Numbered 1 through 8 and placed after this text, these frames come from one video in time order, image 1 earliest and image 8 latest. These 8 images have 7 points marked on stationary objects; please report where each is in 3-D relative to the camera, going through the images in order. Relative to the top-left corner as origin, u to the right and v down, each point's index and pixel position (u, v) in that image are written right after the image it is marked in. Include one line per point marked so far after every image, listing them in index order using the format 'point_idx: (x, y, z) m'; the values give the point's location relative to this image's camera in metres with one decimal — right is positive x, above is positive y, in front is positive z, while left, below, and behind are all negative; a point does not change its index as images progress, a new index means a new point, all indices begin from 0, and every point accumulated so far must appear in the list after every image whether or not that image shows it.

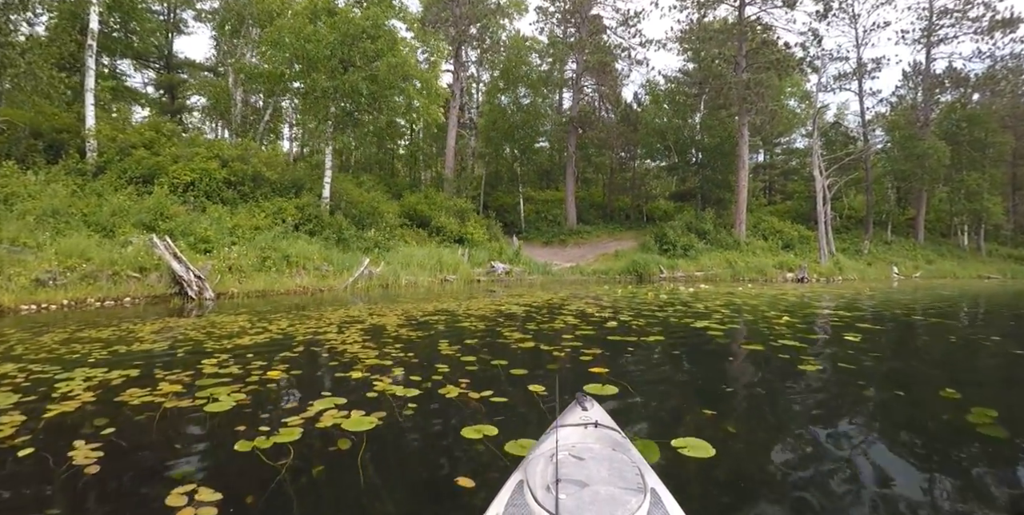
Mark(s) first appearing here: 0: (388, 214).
0: (-4.8, +1.6, +19.1) m
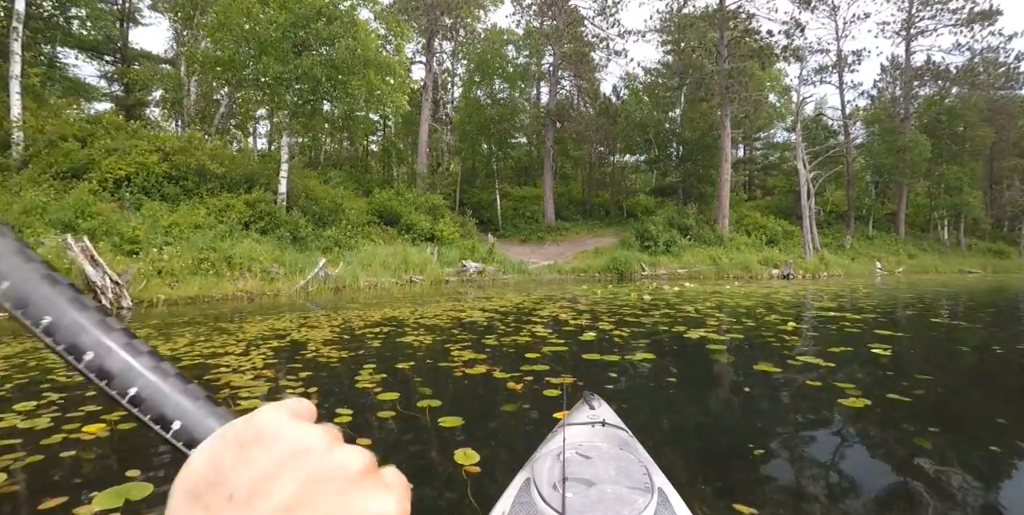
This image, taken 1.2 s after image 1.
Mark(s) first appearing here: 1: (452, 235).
0: (-5.7, +1.6, +17.8) m
1: (-2.3, +0.9, +19.6) m
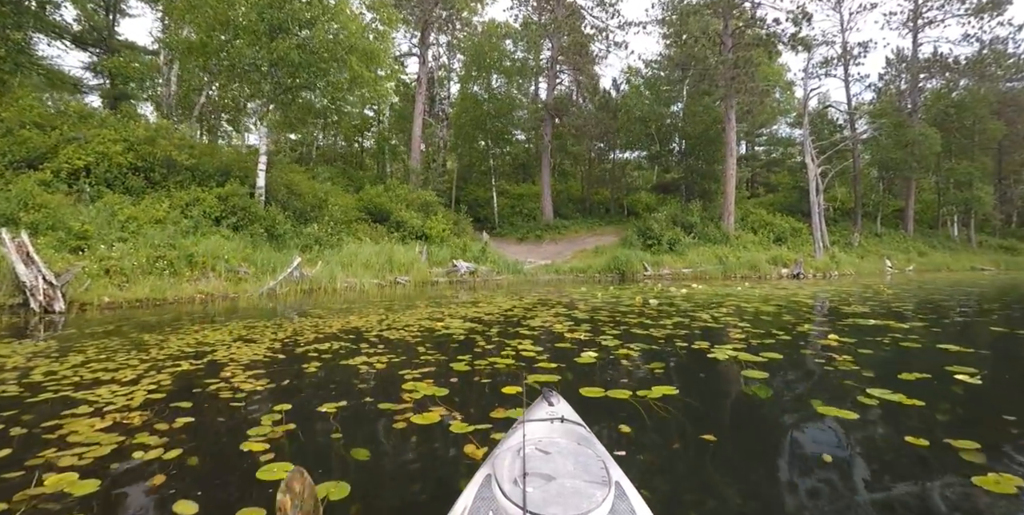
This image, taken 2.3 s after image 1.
0: (-5.9, +1.6, +16.7) m
1: (-2.4, +0.9, +18.6) m
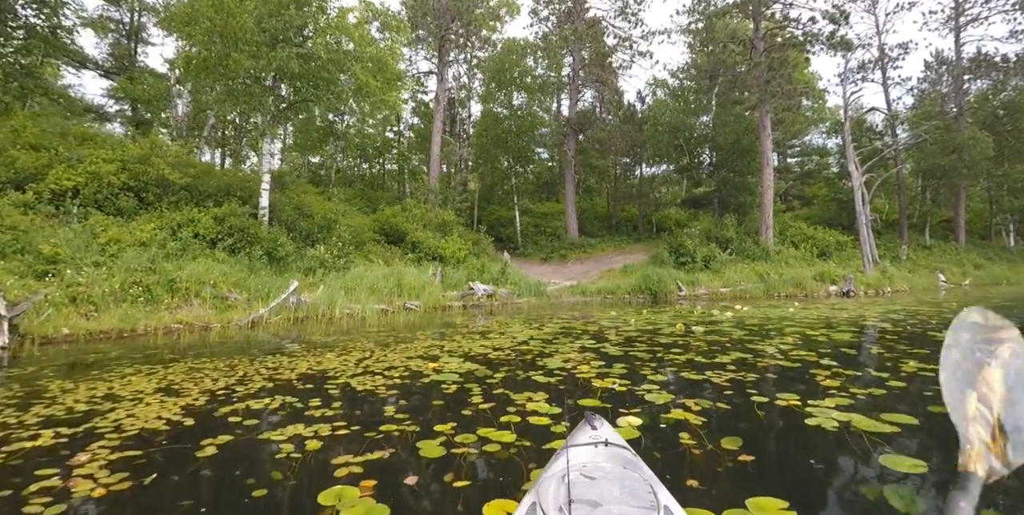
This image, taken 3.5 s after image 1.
0: (-5.3, +0.9, +15.8) m
1: (-1.7, +0.1, +17.5) m
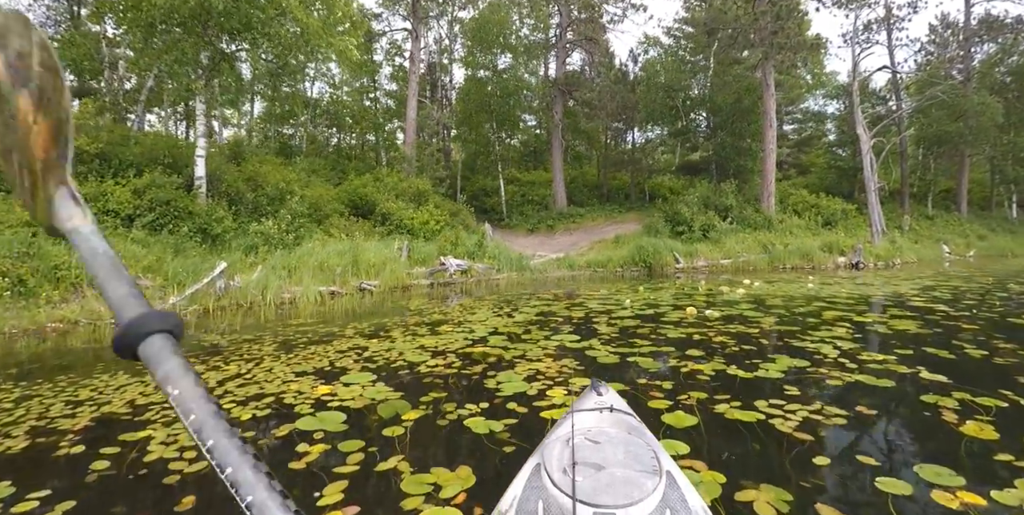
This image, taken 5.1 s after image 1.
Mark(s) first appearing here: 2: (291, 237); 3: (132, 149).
0: (-5.9, +1.6, +14.0) m
1: (-2.3, +1.0, +15.8) m
2: (-5.1, +0.5, +11.6) m
3: (-8.7, +2.6, +11.8) m
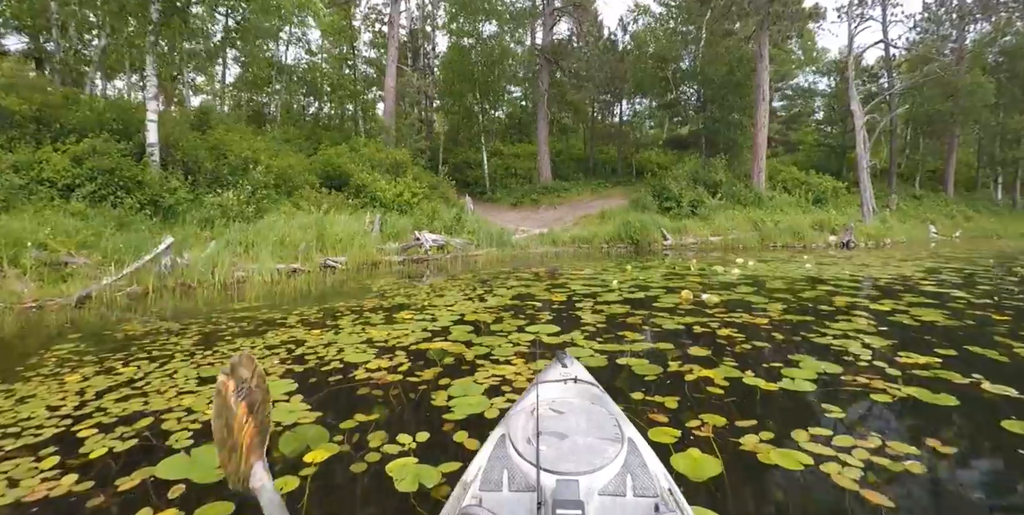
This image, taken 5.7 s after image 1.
0: (-6.4, +2.3, +13.1) m
1: (-2.9, +1.7, +15.0) m
2: (-5.6, +1.1, +10.7) m
3: (-9.1, +3.2, +10.7) m
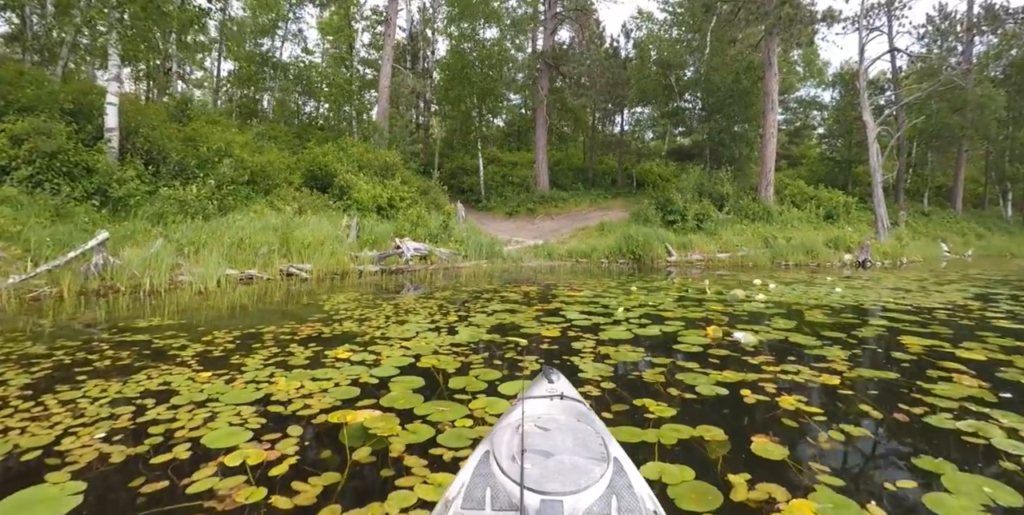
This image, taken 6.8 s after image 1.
0: (-6.5, +2.2, +12.0) m
1: (-3.1, +1.5, +13.9) m
2: (-5.7, +1.0, +9.6) m
3: (-9.2, +3.3, +9.7) m
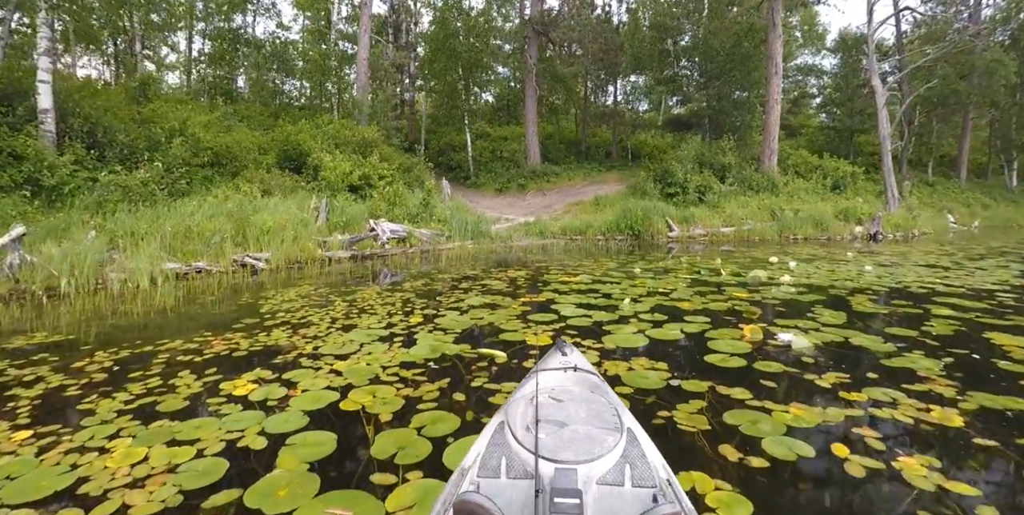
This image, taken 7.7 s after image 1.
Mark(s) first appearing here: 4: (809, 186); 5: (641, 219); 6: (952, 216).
0: (-6.8, +2.5, +10.9) m
1: (-3.4, +1.9, +12.9) m
2: (-6.0, +1.2, +8.6) m
3: (-9.5, +3.4, +8.5) m
4: (+9.9, +2.4, +16.7) m
5: (+2.9, +0.8, +11.4) m
6: (+17.0, +1.6, +18.9) m
